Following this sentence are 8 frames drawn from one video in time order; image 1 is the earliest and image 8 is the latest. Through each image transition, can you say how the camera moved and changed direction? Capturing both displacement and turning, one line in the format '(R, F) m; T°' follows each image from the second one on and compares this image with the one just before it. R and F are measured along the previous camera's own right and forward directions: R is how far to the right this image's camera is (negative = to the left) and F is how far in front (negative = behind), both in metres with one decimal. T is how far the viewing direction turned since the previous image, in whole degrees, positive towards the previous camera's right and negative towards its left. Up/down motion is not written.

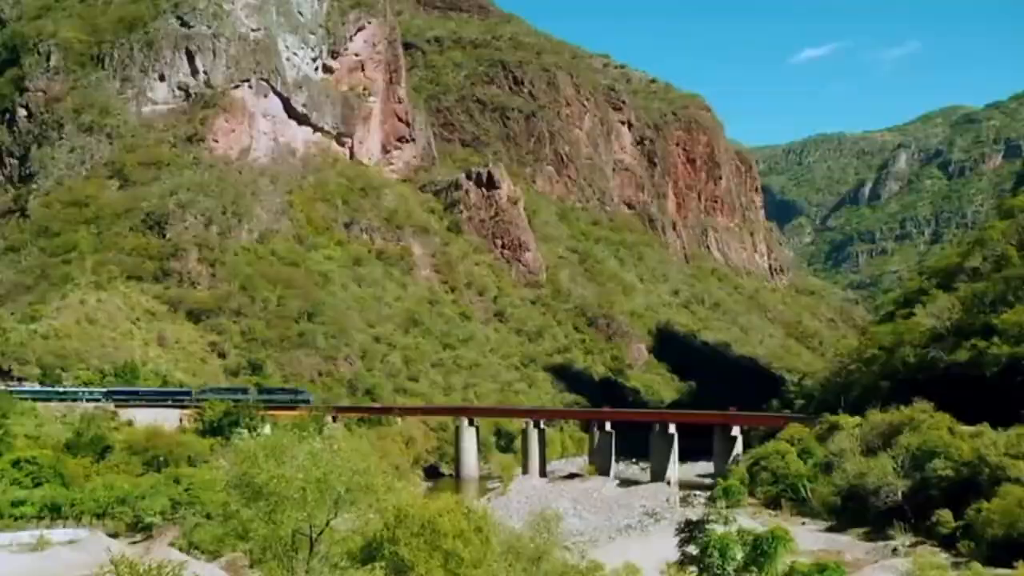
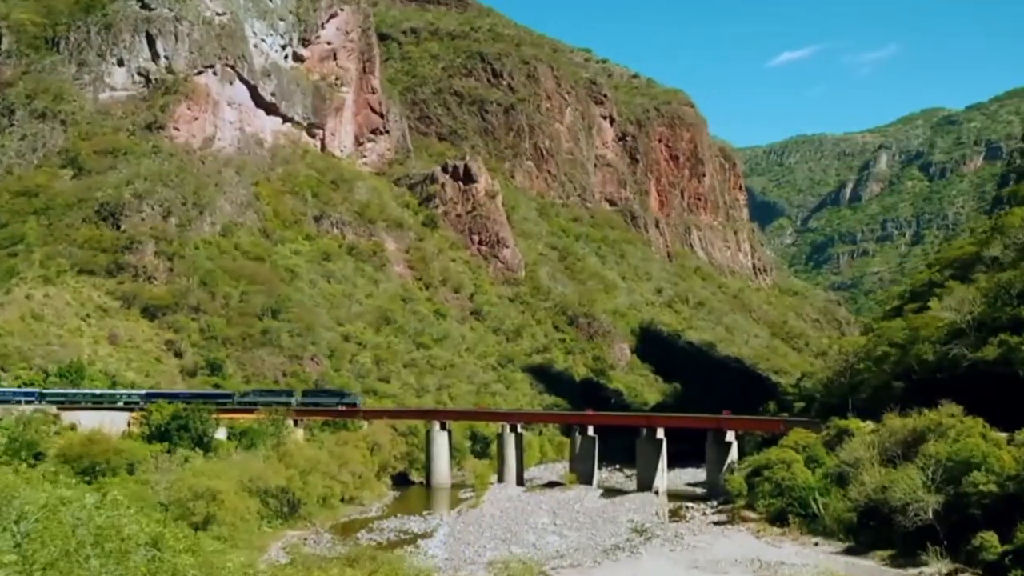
(+0.3, +5.3) m; +1°
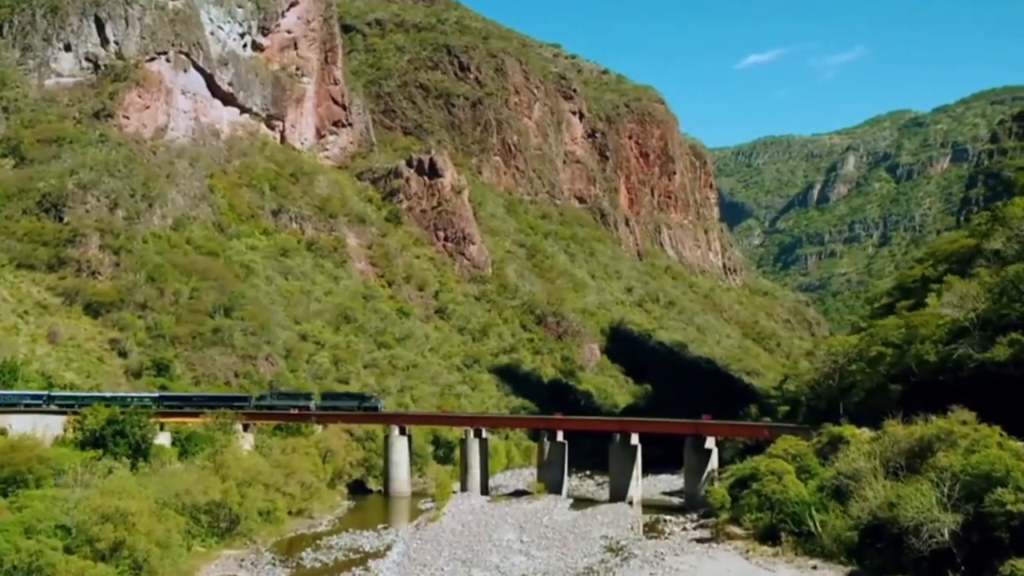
(+0.2, +4.2) m; +2°
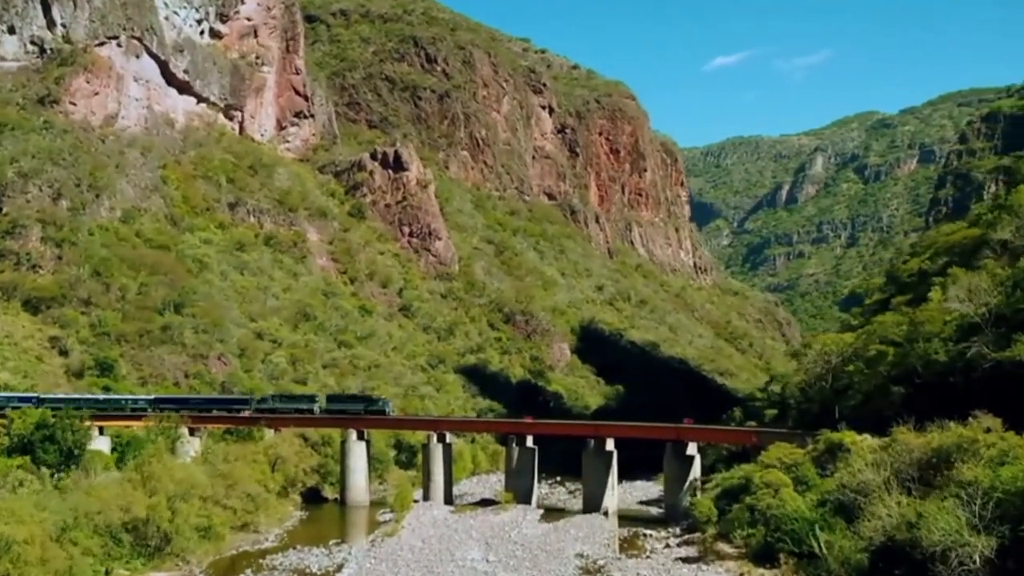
(+0.1, +4.2) m; +2°
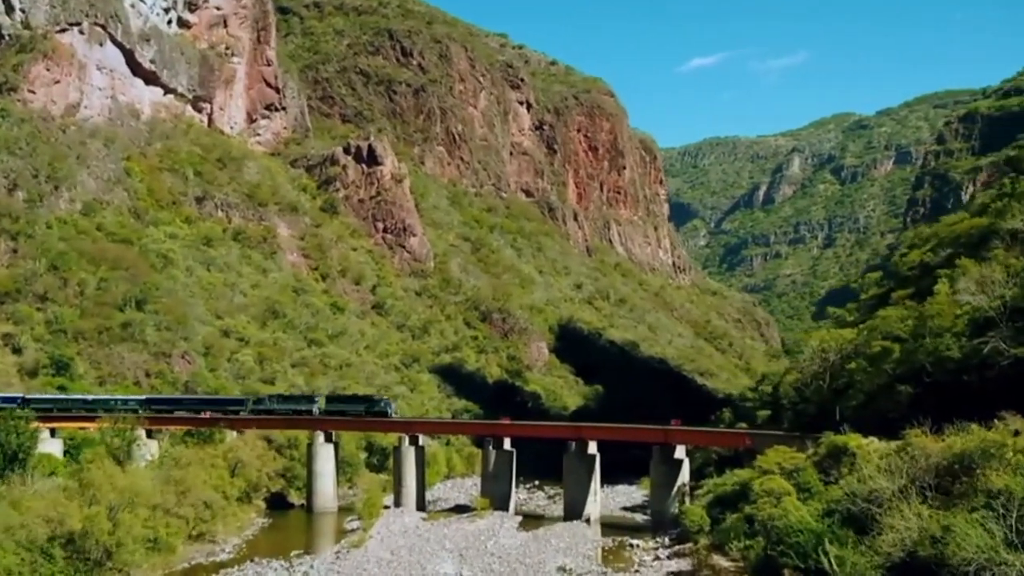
(0.0, +3.1) m; +1°
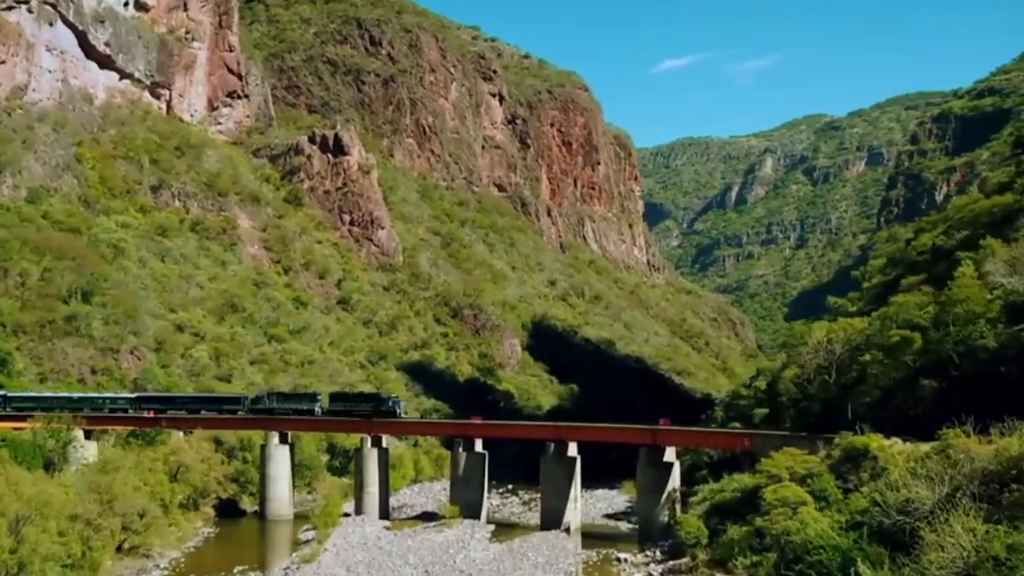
(0.0, +4.5) m; +1°
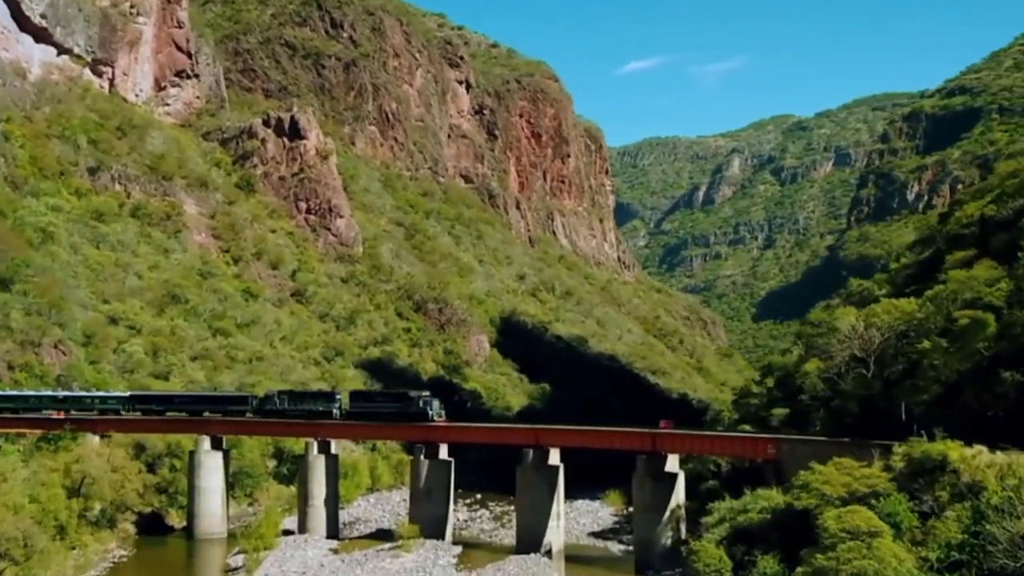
(-0.2, +6.9) m; +2°
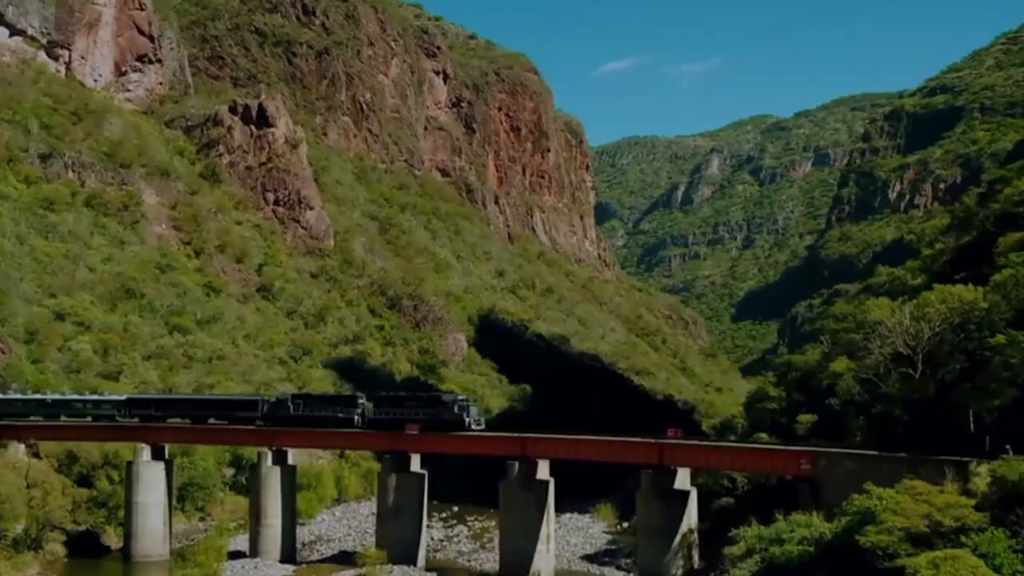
(-0.2, +5.1) m; +1°
